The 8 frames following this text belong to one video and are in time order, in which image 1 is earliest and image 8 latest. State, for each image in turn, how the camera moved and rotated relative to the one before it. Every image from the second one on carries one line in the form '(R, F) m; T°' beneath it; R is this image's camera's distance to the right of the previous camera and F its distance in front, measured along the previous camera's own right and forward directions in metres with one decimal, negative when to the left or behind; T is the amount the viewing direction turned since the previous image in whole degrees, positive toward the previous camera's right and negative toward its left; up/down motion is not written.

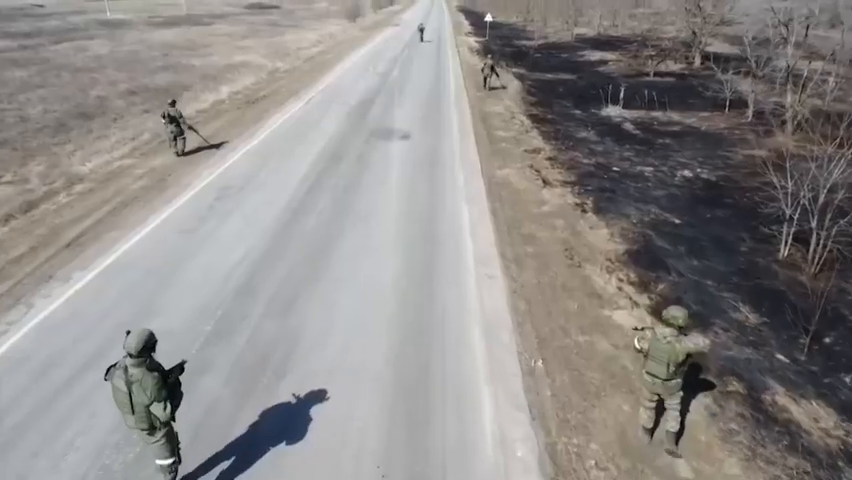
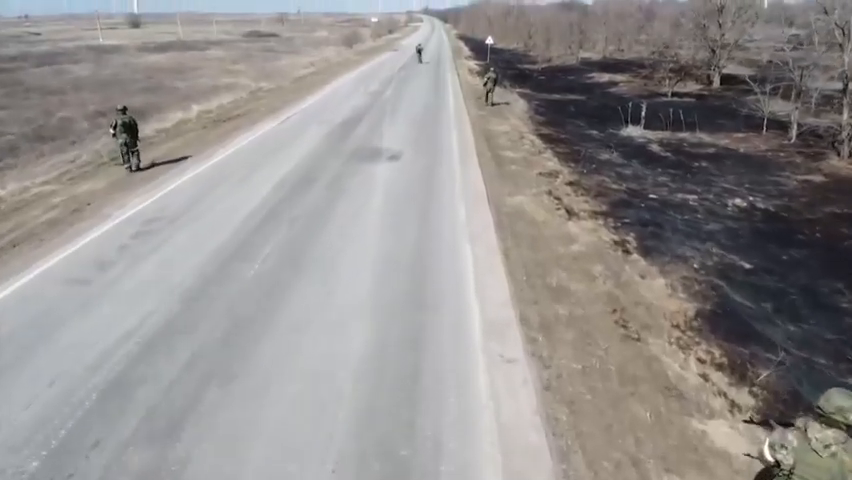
(+0.2, +3.5) m; 0°
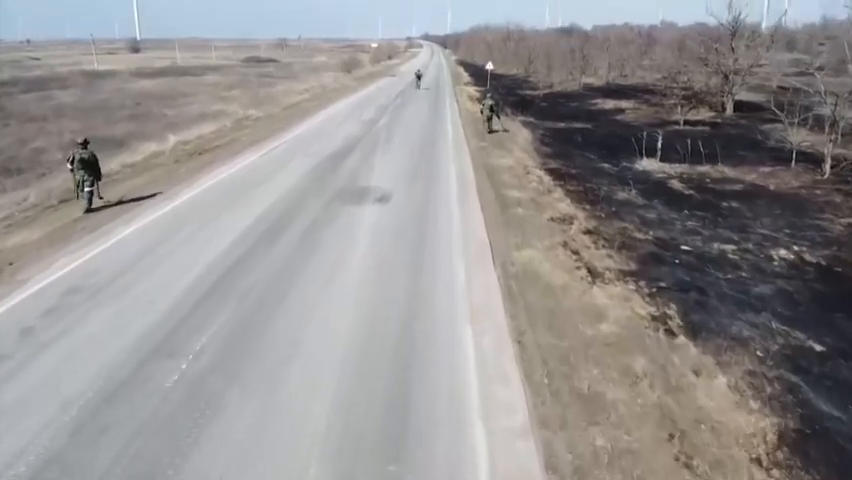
(+0.1, +2.2) m; 0°
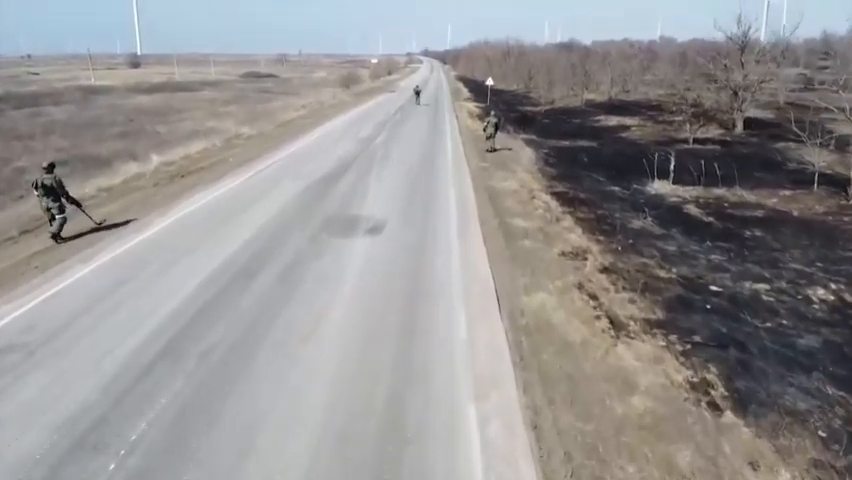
(+0.1, +1.4) m; 0°
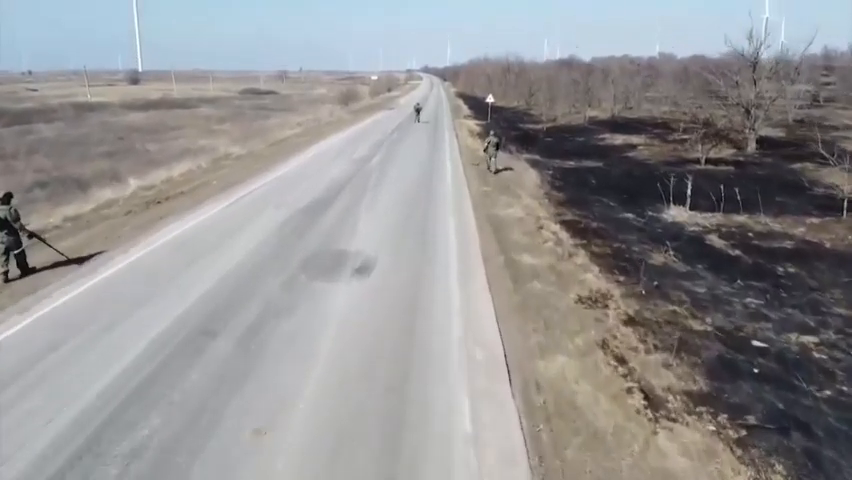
(+0.1, +1.6) m; 0°
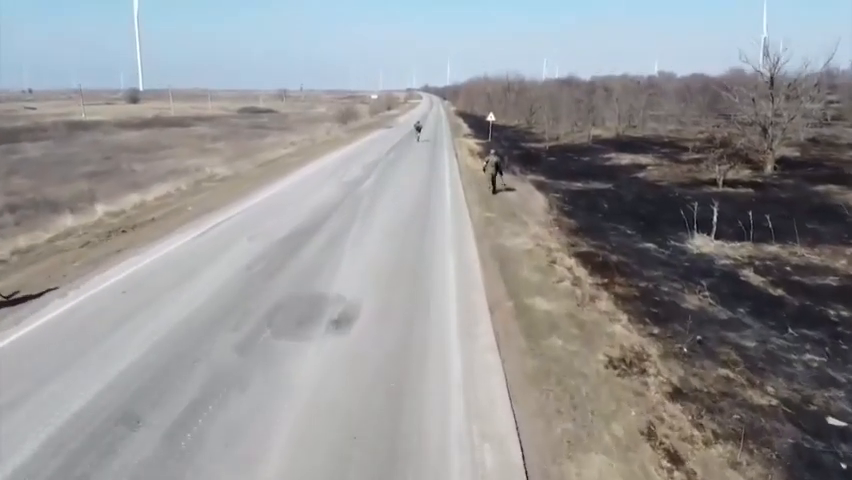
(+0.1, +1.9) m; 0°
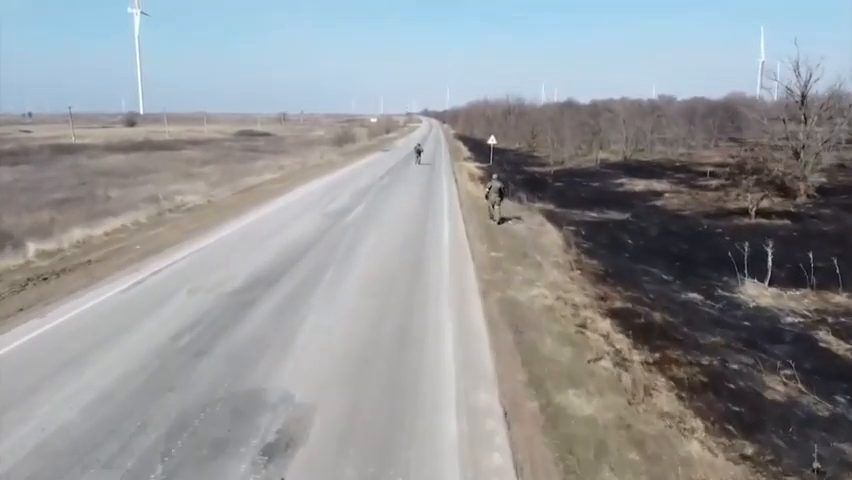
(+0.1, +3.0) m; 0°
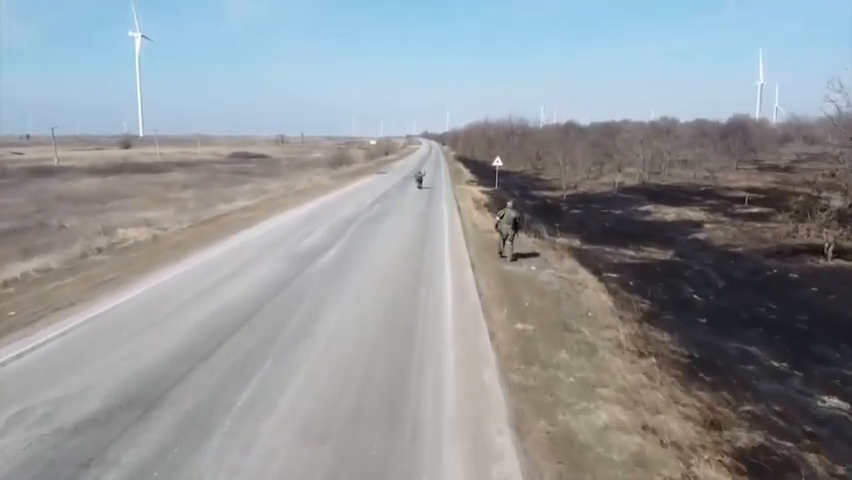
(+0.1, +4.5) m; 0°
